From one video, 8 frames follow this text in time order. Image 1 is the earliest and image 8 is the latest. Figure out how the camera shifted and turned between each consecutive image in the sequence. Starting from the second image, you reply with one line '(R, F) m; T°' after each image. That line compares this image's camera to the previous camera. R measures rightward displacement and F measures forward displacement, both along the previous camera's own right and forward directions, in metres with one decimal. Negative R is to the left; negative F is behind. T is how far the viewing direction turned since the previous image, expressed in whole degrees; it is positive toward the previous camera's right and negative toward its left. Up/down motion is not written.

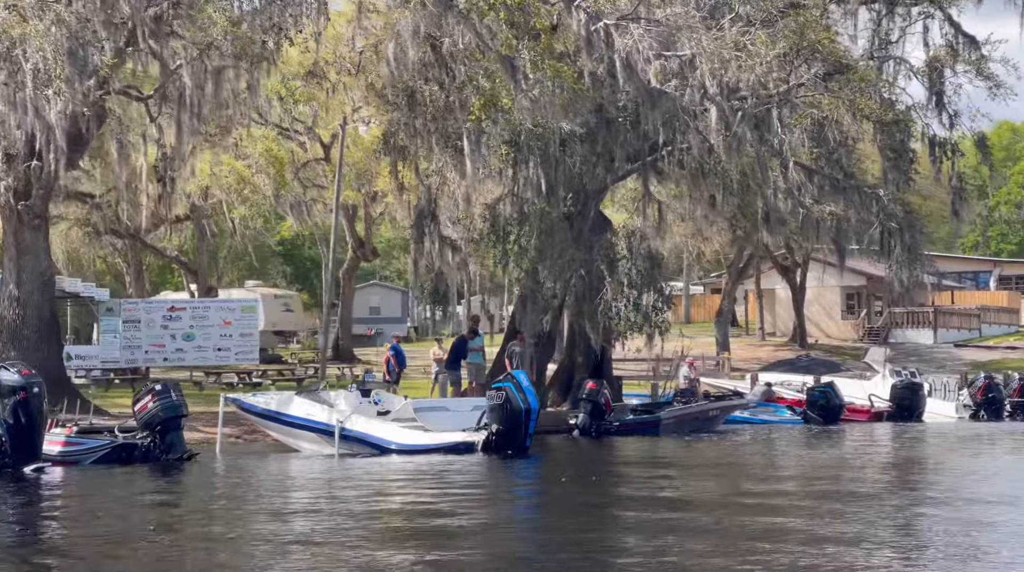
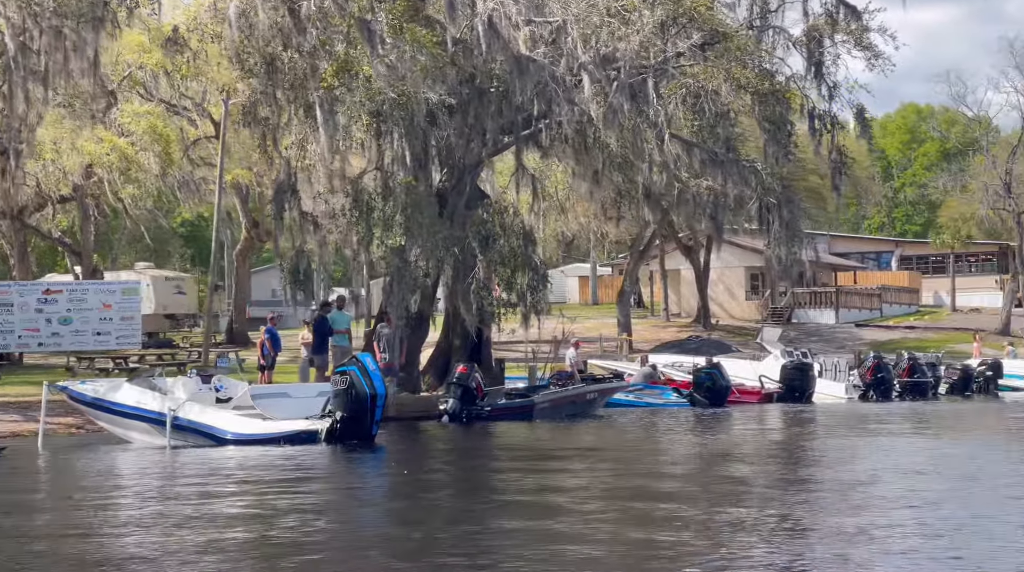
(+0.8, +1.1) m; +3°
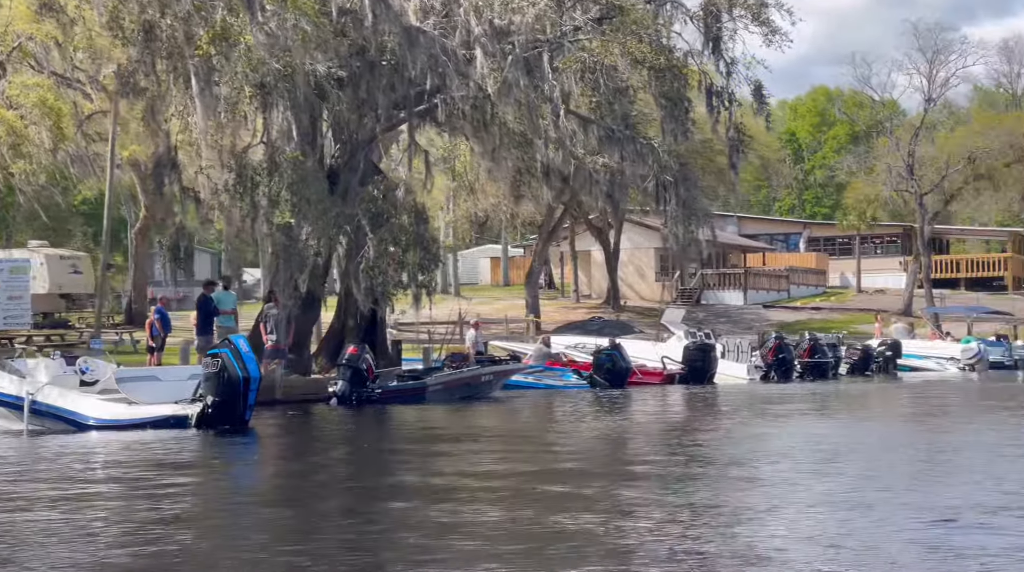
(+0.4, +0.6) m; +3°
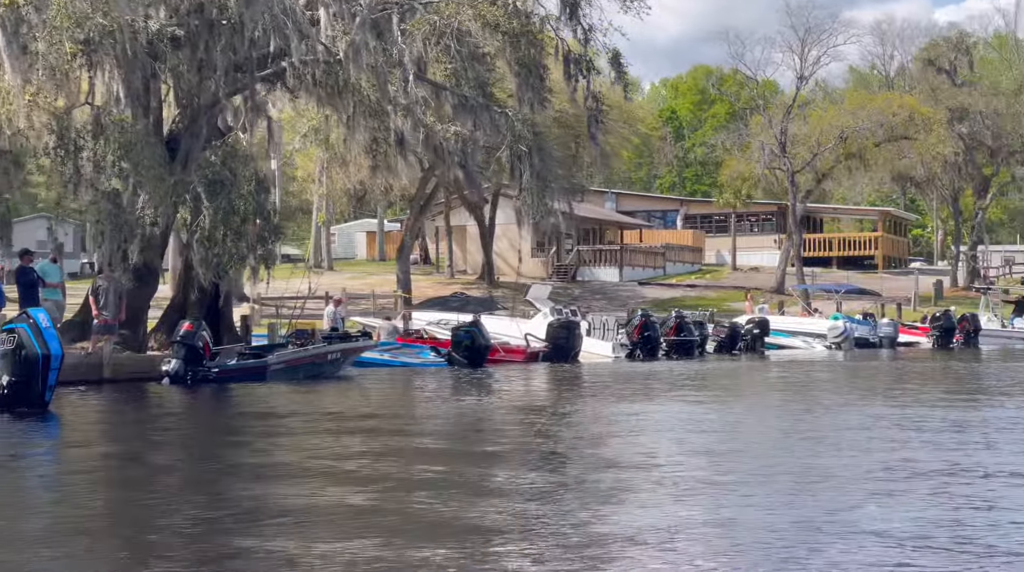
(+0.6, +1.0) m; +5°
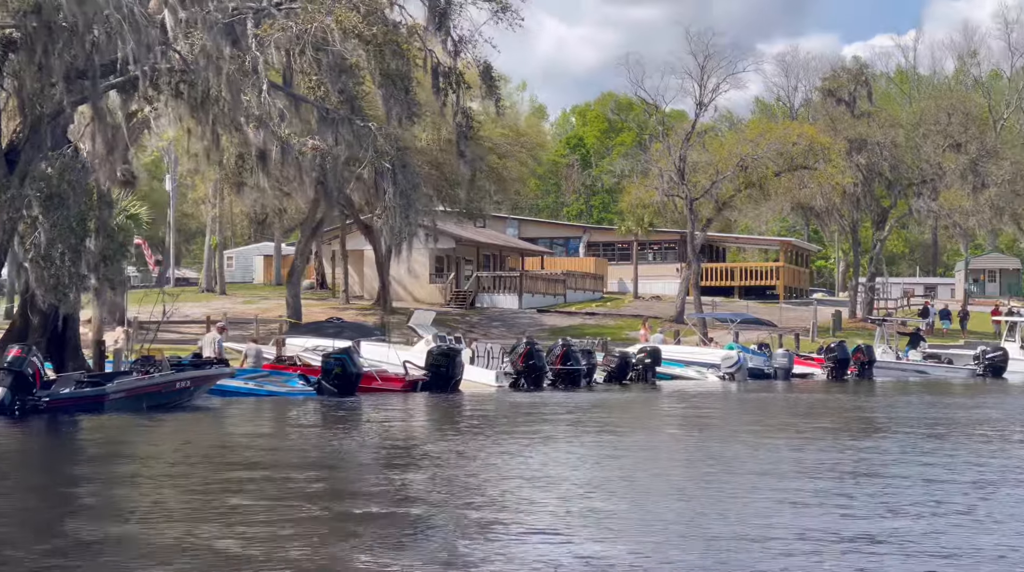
(+0.7, +1.3) m; +3°
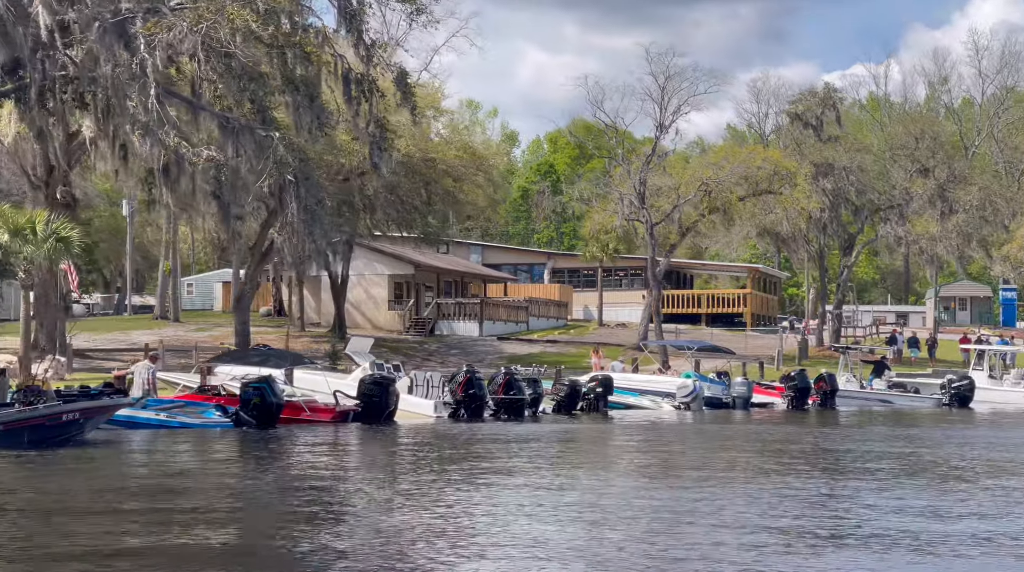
(+0.8, +1.6) m; +1°
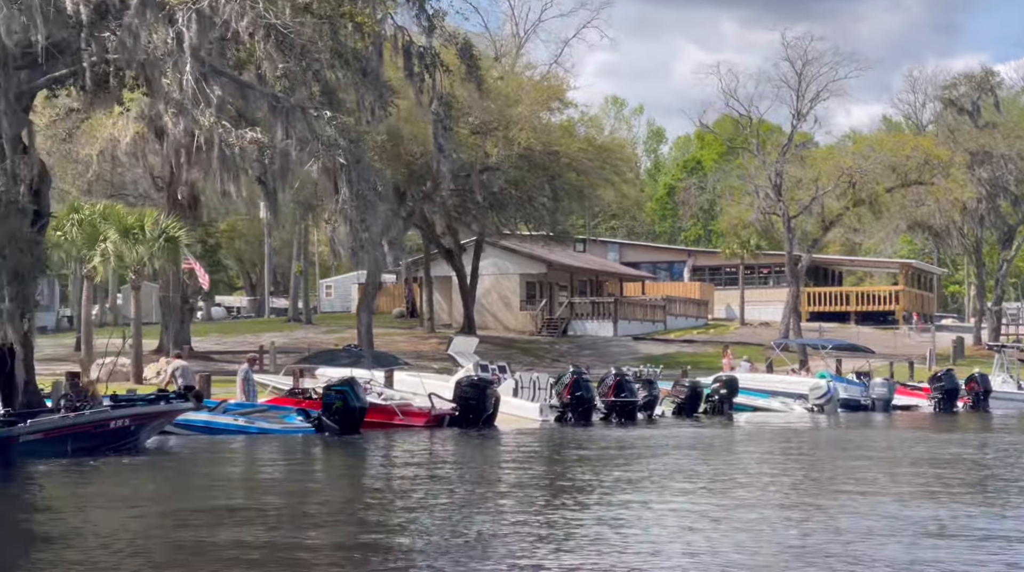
(+1.0, +2.1) m; -6°
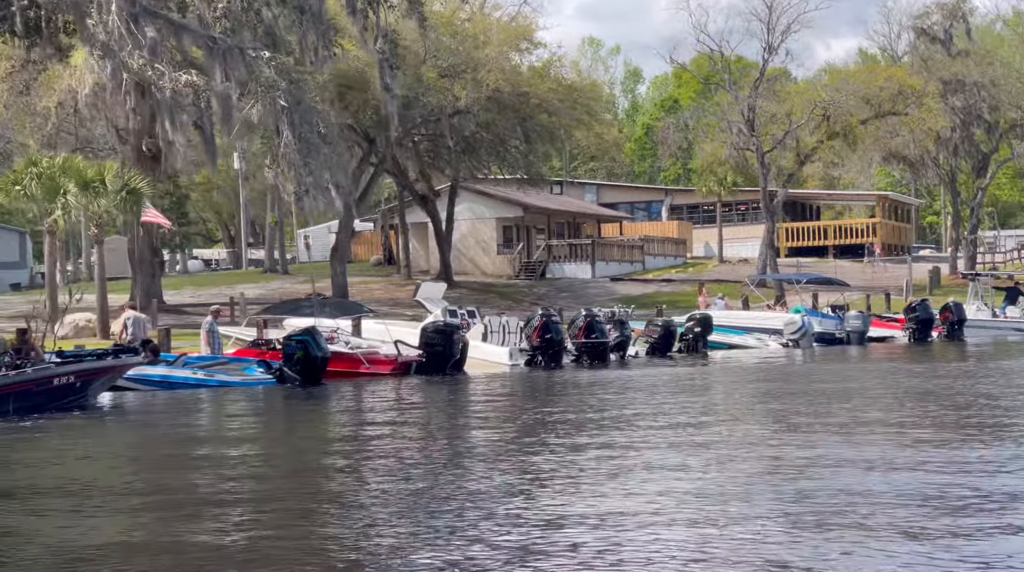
(+0.4, +0.5) m; +1°
